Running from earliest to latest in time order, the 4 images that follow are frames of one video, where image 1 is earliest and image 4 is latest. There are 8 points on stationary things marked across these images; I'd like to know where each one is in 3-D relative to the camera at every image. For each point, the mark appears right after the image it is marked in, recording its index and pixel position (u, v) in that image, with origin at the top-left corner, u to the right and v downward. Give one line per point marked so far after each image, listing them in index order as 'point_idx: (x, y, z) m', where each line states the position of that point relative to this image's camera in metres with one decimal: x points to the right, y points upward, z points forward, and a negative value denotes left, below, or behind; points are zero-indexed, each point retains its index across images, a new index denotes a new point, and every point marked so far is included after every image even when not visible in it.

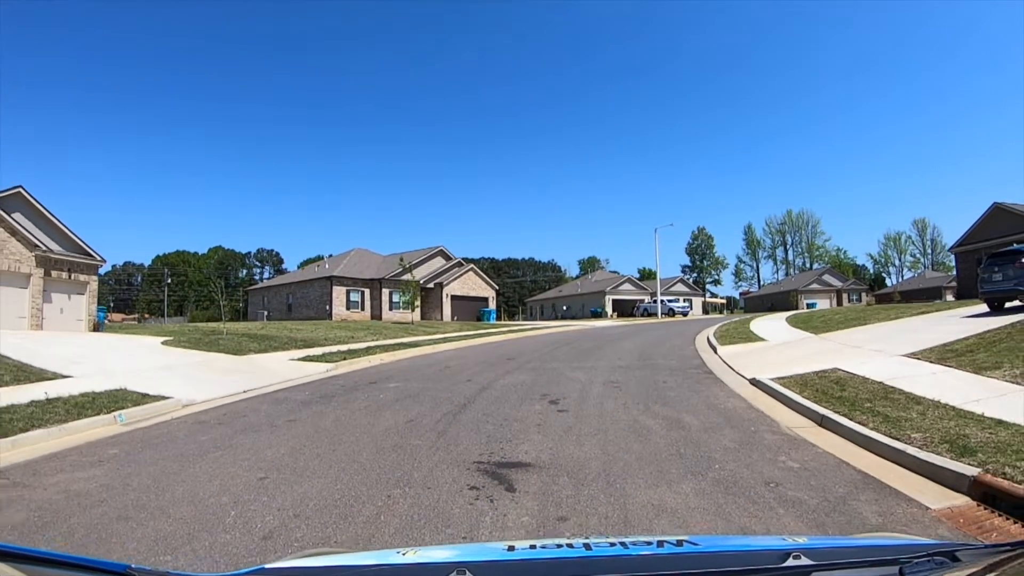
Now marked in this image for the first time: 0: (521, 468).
0: (+0.1, -1.6, +6.6) m
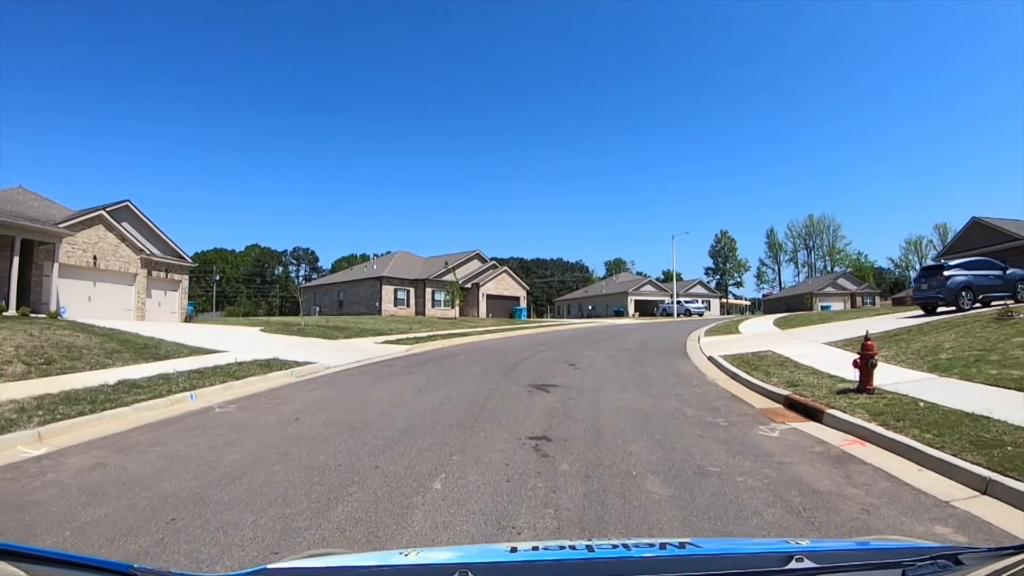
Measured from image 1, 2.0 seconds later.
0: (+0.5, -1.7, +8.5) m
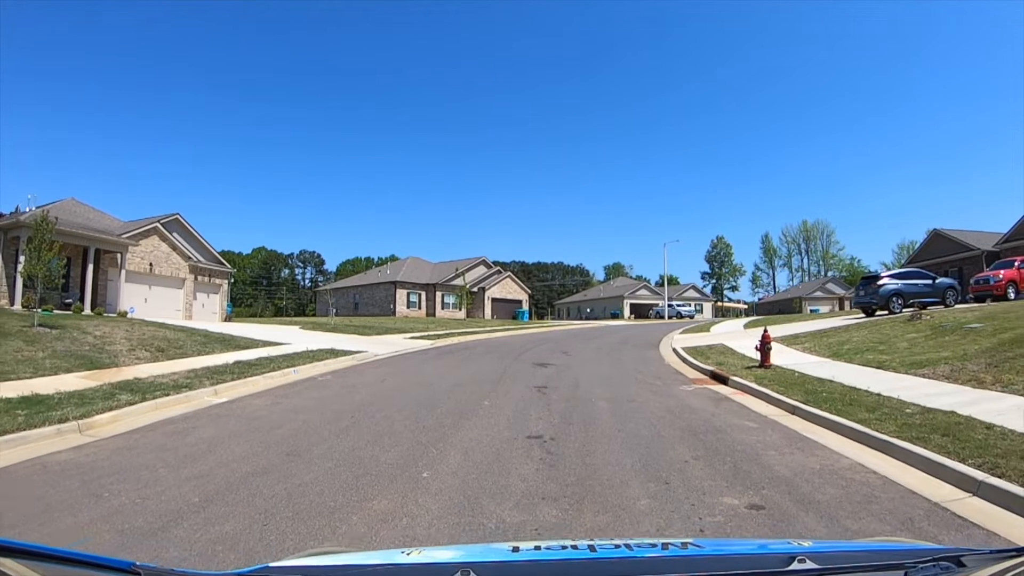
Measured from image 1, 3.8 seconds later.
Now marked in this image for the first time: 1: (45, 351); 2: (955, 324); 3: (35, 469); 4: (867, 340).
0: (+0.6, -1.8, +10.2) m
1: (-9.7, -1.3, +12.8) m
2: (+10.2, -0.8, +14.3) m
3: (-4.7, -1.8, +6.1) m
4: (+8.7, -1.3, +14.9) m
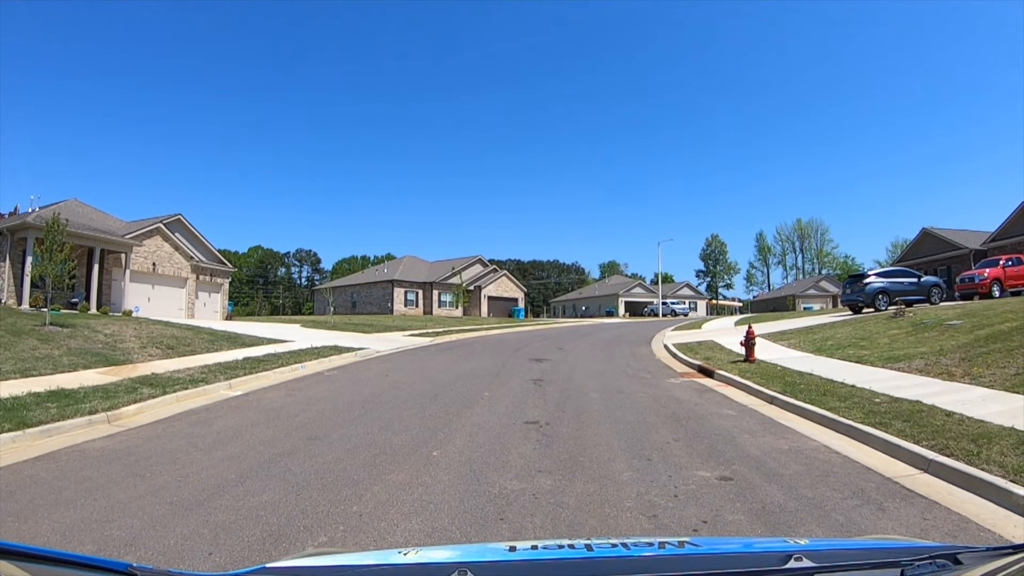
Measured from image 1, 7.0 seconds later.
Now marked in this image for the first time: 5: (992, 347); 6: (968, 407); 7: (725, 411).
0: (+0.6, -1.8, +10.5) m
1: (-9.7, -1.3, +13.1) m
2: (+10.2, -0.8, +14.6) m
3: (-4.7, -1.8, +6.3) m
4: (+8.6, -1.2, +15.3) m
5: (+8.6, -1.0, +11.0) m
6: (+6.0, -1.6, +7.9) m
7: (+3.1, -1.8, +9.0) m
